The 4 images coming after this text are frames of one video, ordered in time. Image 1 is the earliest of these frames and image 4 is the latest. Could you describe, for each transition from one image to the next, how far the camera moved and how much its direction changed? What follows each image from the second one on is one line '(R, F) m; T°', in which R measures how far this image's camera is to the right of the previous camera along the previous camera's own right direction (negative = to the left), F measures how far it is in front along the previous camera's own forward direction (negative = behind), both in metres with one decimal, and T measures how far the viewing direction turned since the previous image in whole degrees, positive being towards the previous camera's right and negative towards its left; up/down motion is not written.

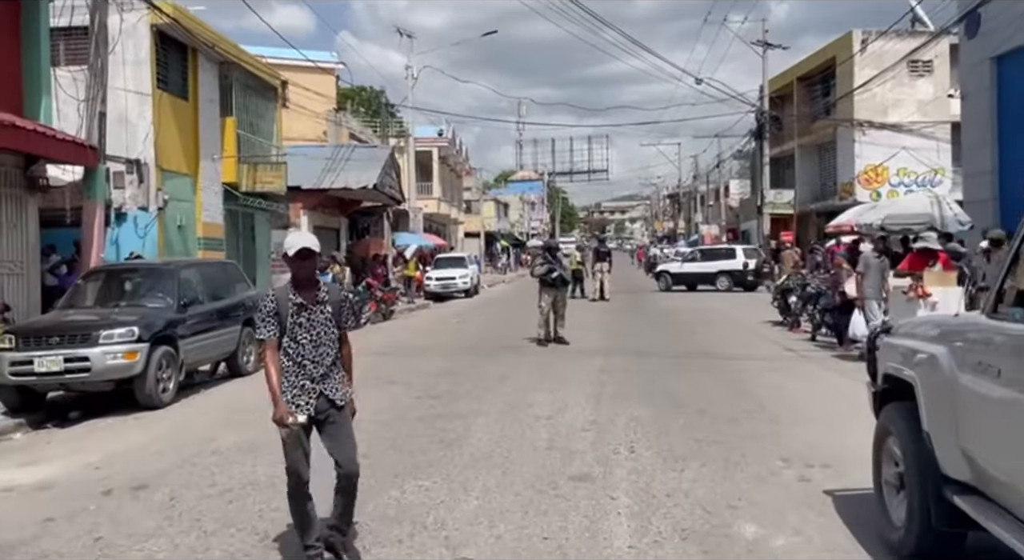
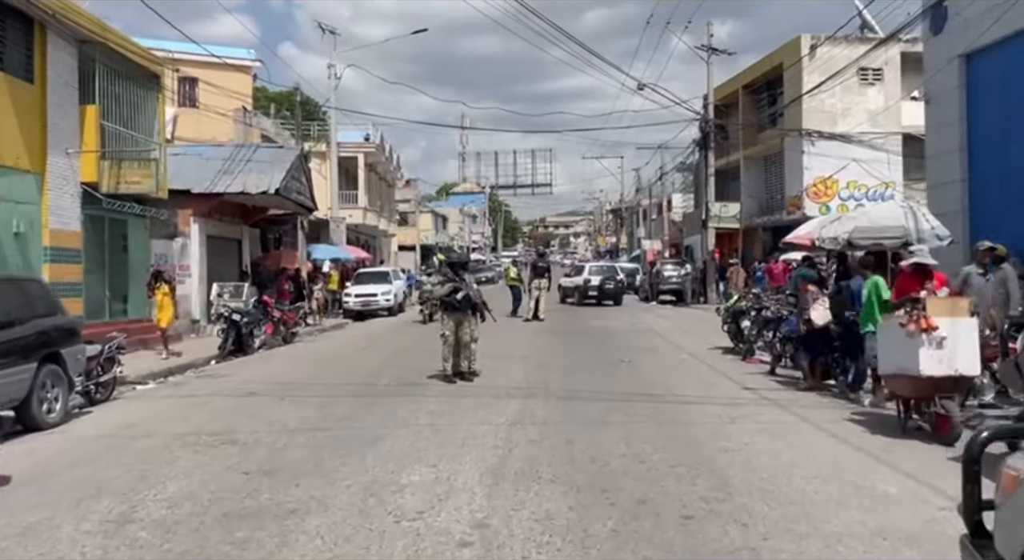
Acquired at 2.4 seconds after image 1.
(+0.7, +3.2) m; +4°
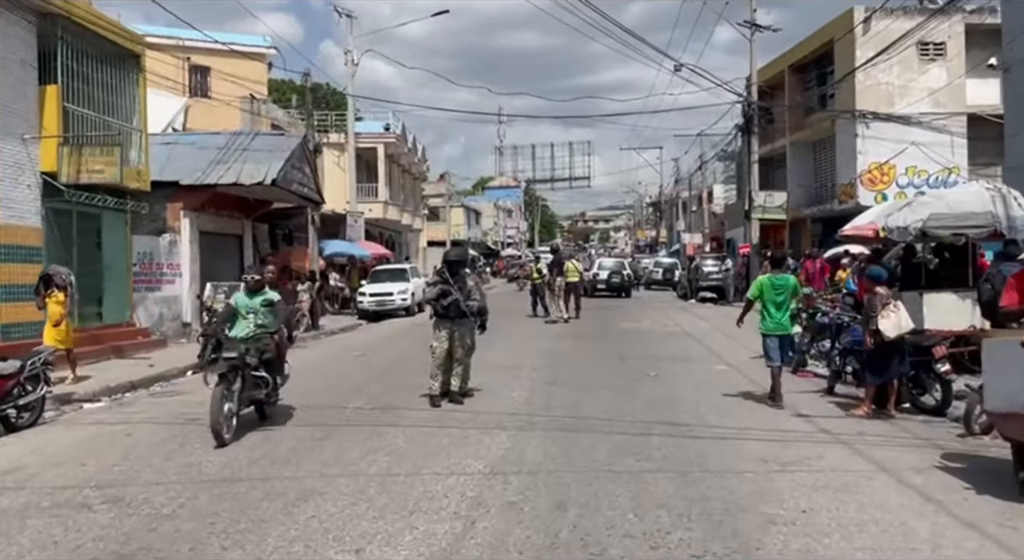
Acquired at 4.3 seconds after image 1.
(+0.6, +2.6) m; -3°
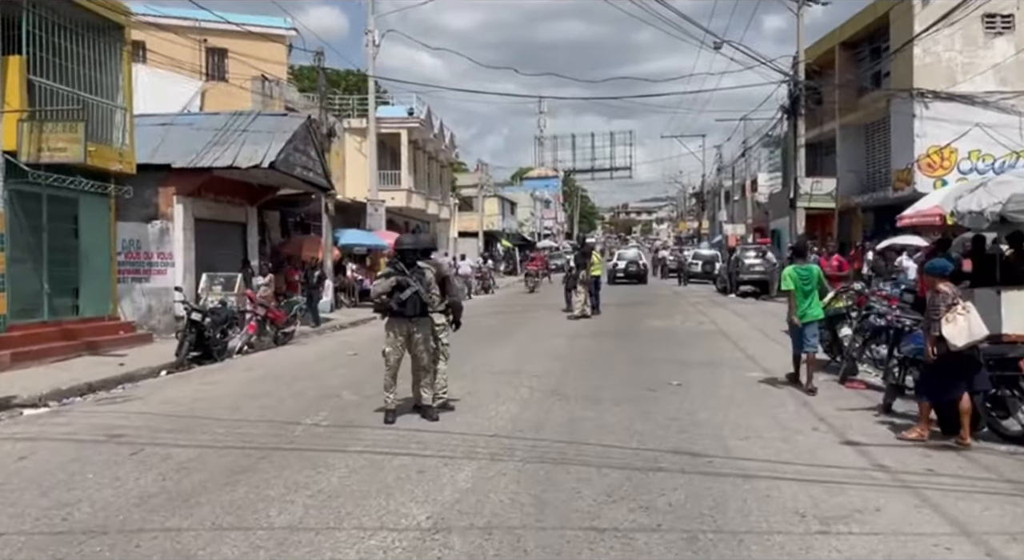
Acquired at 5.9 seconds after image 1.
(+0.7, +2.0) m; -3°
